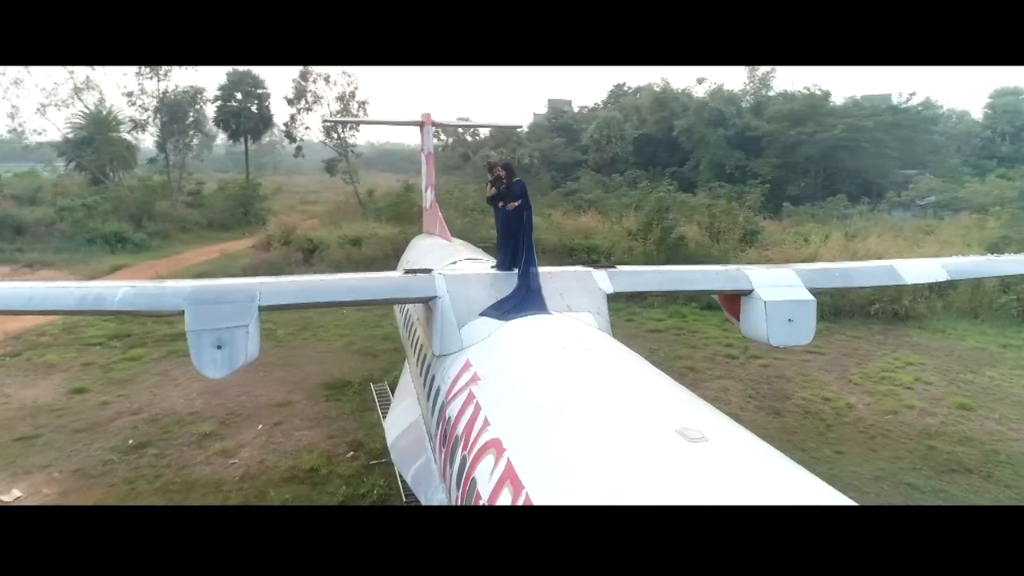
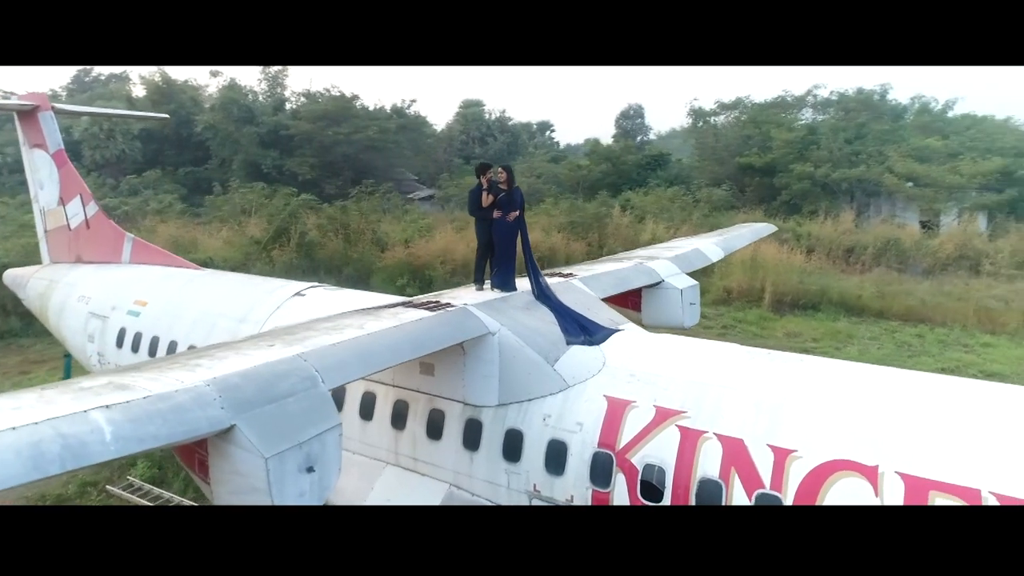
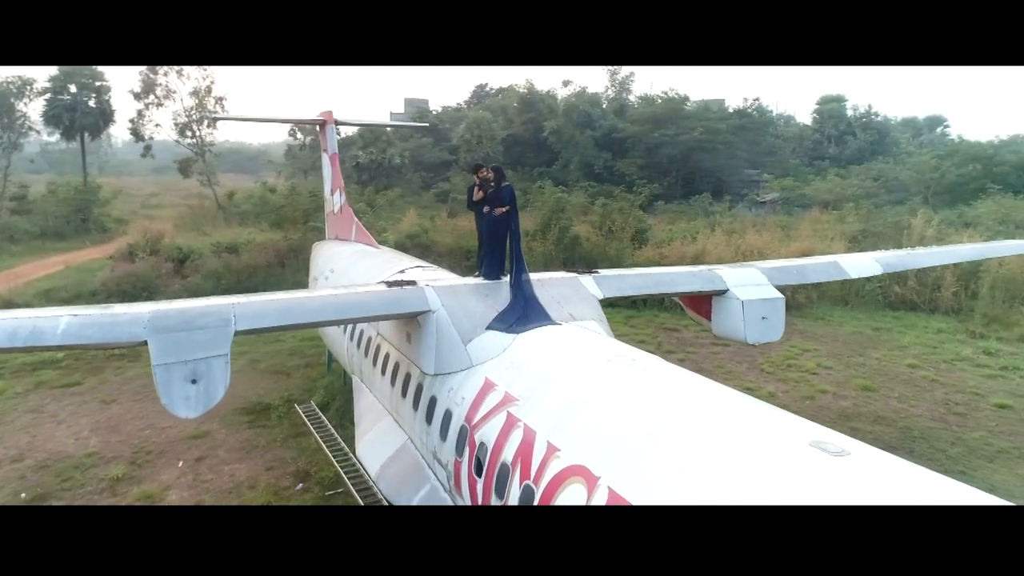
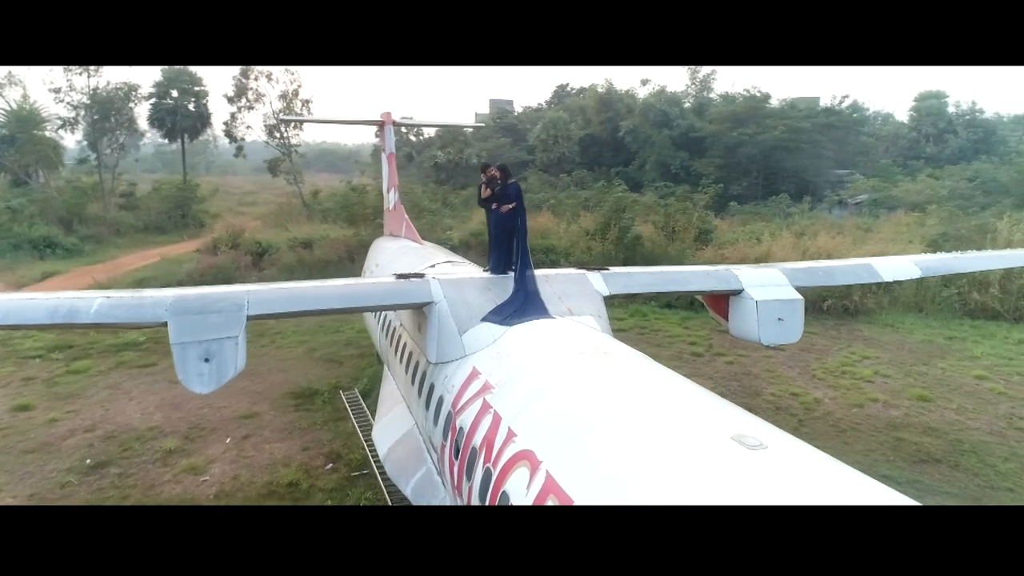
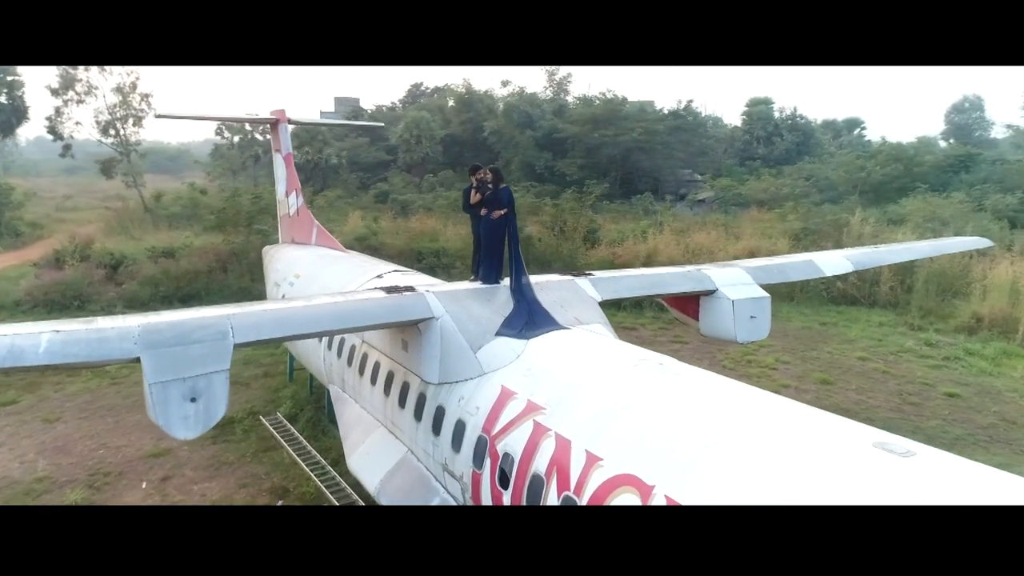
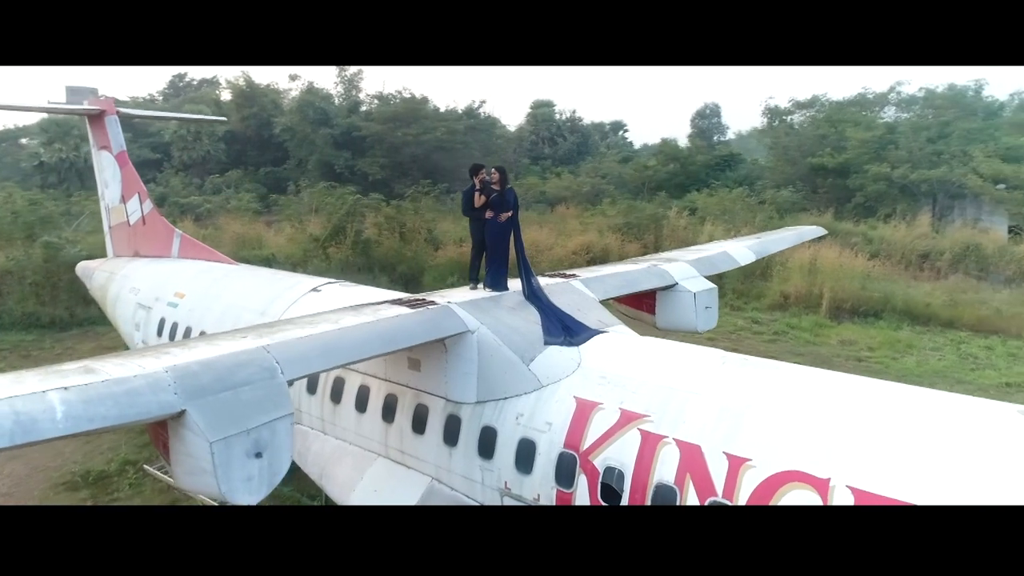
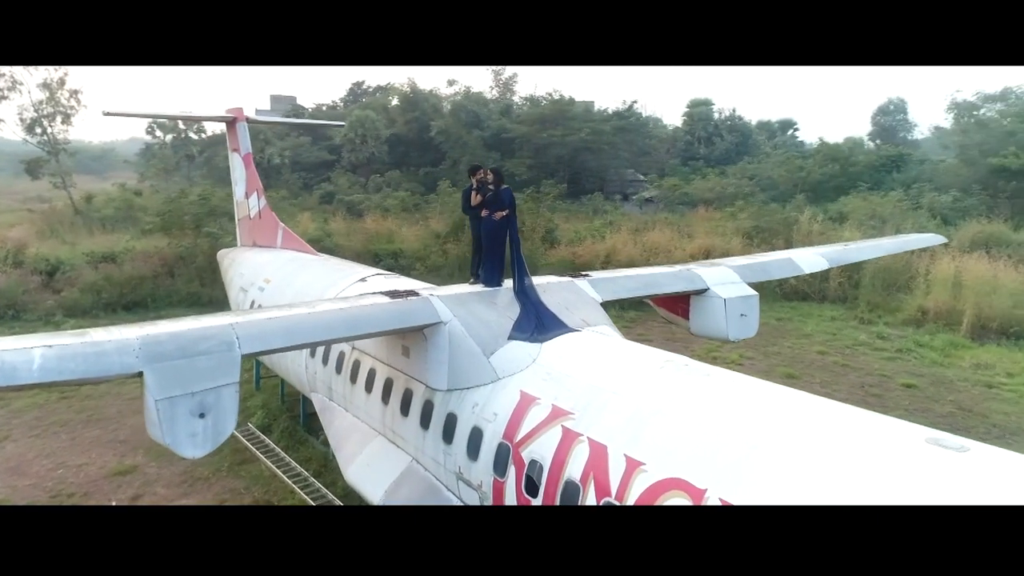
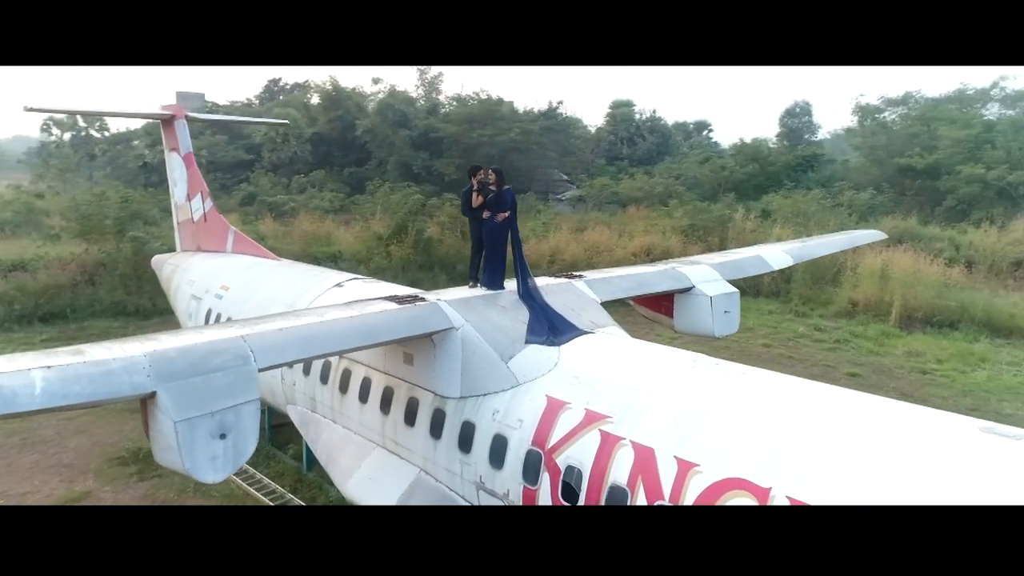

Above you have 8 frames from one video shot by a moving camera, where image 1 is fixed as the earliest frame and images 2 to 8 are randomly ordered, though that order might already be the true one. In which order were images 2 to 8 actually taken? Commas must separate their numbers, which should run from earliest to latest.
4, 3, 5, 7, 8, 6, 2
